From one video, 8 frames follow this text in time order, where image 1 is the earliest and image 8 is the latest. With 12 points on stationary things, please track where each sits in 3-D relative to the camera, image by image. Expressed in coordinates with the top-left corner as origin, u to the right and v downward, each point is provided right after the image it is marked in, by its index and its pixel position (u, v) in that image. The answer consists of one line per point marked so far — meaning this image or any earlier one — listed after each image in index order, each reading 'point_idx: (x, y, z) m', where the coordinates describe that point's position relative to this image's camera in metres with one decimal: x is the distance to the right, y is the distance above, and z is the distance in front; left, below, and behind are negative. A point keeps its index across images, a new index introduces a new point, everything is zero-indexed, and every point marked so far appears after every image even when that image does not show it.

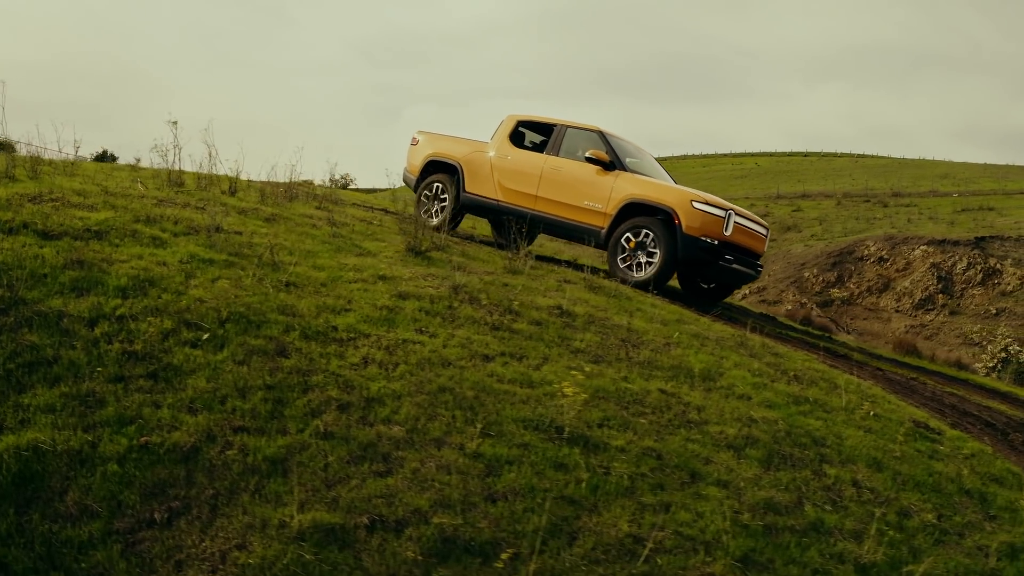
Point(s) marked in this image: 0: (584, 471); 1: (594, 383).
0: (+0.4, -1.3, +3.2) m
1: (+0.6, -0.8, +3.9) m
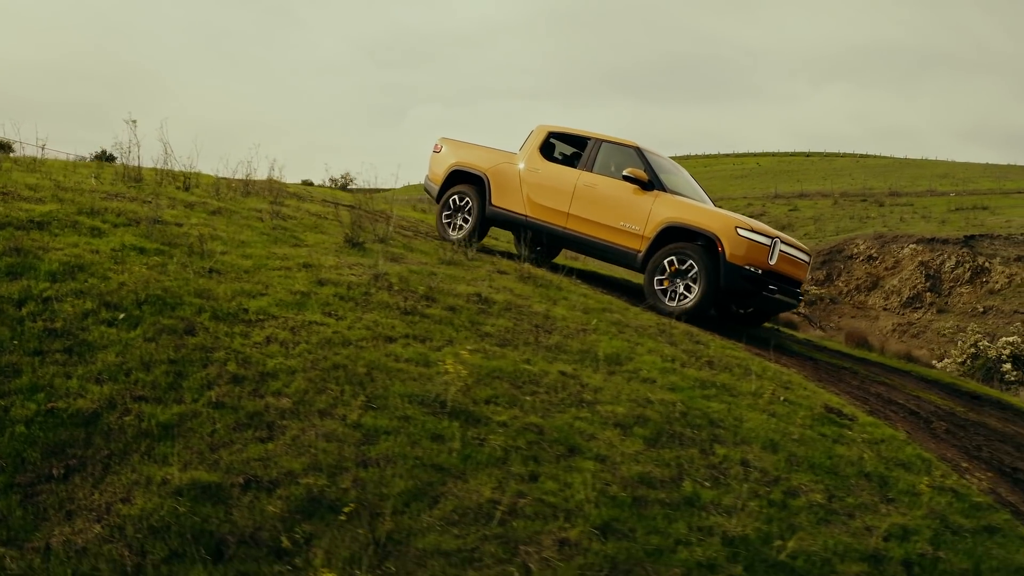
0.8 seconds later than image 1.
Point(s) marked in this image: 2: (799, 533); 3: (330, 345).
0: (-0.5, -1.1, +3.5) m
1: (-0.2, -0.7, +4.1) m
2: (+2.3, -2.0, +3.7) m
3: (-1.7, -0.5, +3.9) m
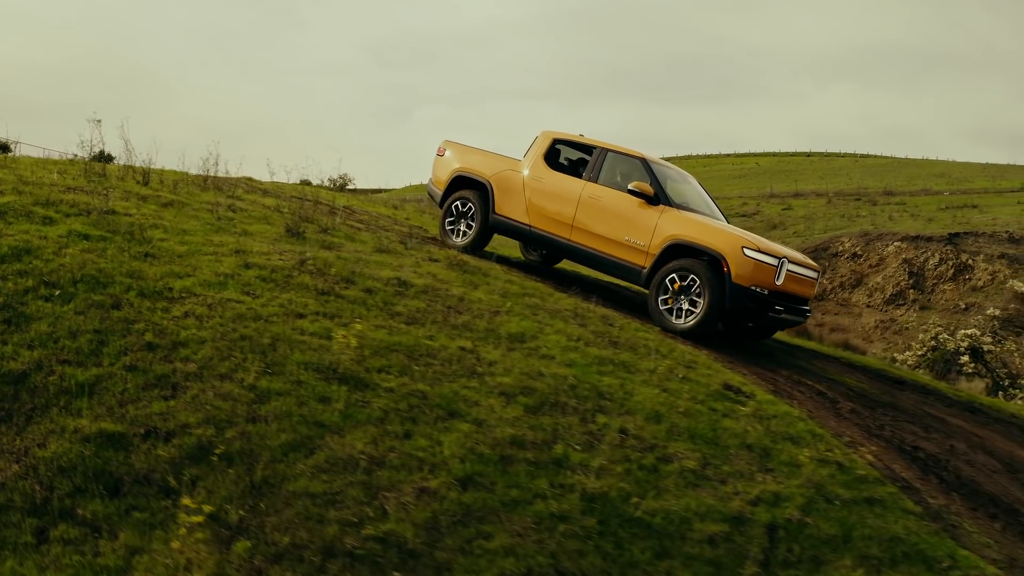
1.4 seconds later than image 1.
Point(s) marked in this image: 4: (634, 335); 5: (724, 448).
0: (-1.5, -0.9, +3.9) m
1: (-1.2, -0.5, +4.5) m
2: (+1.3, -1.8, +4.0) m
3: (-2.7, -0.3, +4.3) m
4: (+1.5, -0.6, +5.8) m
5: (+2.1, -1.6, +4.5) m
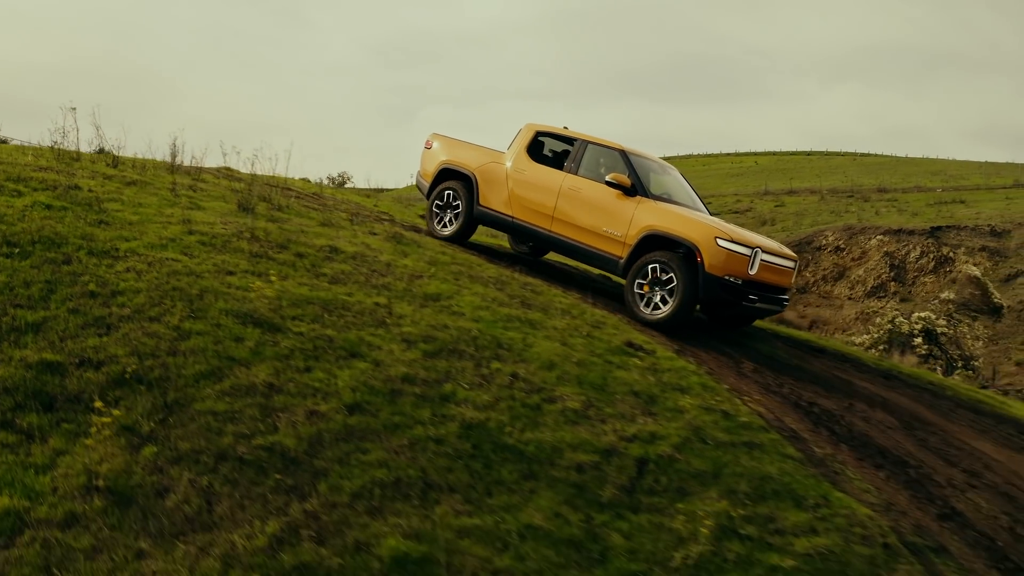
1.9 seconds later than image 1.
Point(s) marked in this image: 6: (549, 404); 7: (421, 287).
0: (-2.5, -0.5, +4.4) m
1: (-2.2, -0.1, +5.1) m
2: (+0.2, -1.4, +4.4) m
3: (-3.7, +0.2, +4.9) m
4: (+0.5, -0.2, +6.2) m
5: (+1.1, -1.2, +5.0) m
6: (+0.4, -1.2, +4.7) m
7: (-1.2, 0.0, +5.7) m
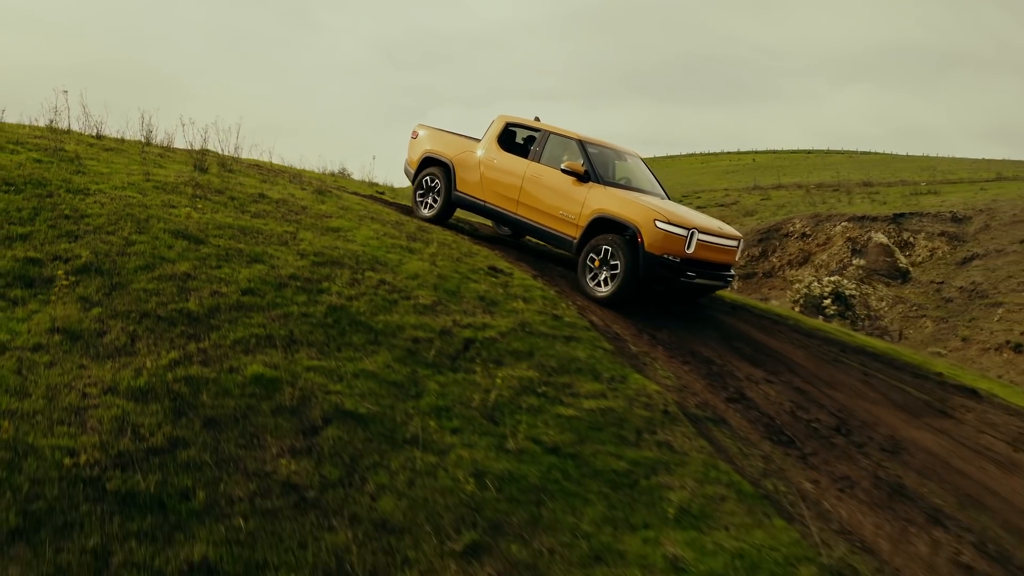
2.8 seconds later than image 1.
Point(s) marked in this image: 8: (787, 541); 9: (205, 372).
0: (-4.4, +0.5, +6.0) m
1: (-4.1, +1.0, +6.6) m
2: (-1.6, -0.3, +5.9) m
3: (-5.5, +1.2, +6.5) m
4: (-1.3, +0.8, +7.7) m
5: (-0.8, -0.1, +6.4) m
6: (-1.5, -0.2, +6.1) m
7: (-3.0, +1.0, +7.2) m
8: (+3.0, -2.8, +5.2) m
9: (-3.4, -0.9, +5.1) m
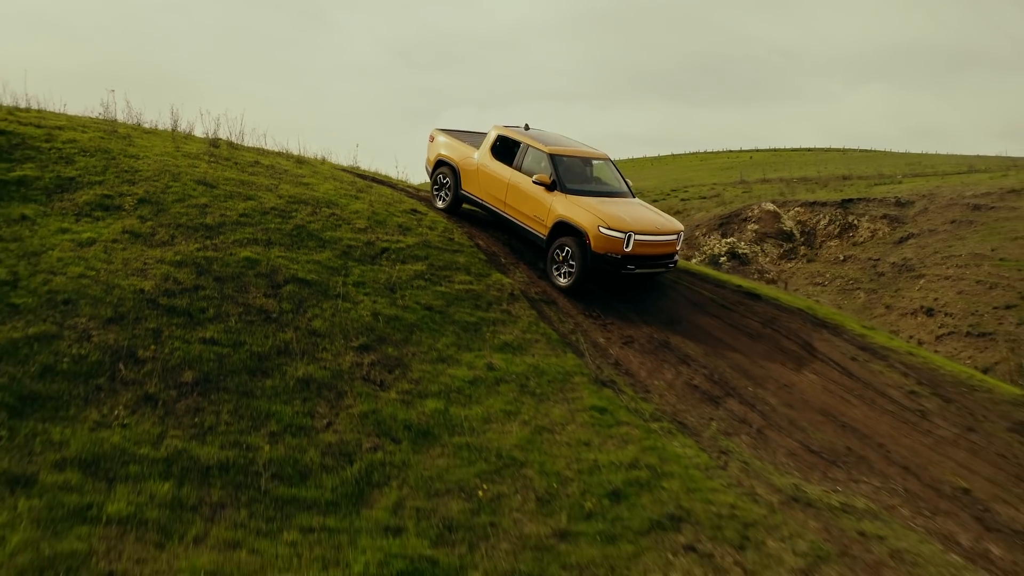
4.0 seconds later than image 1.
0: (-6.3, +2.0, +9.2) m
1: (-6.0, +2.4, +9.8) m
2: (-3.6, +1.2, +9.0) m
3: (-7.5, +2.7, +9.8) m
4: (-3.2, +2.3, +10.8) m
5: (-2.7, +1.3, +9.5) m
6: (-3.4, +1.3, +9.2) m
7: (-4.9, +2.5, +10.4) m
8: (+1.0, -1.3, +8.1) m
9: (-5.4, +0.6, +8.3) m
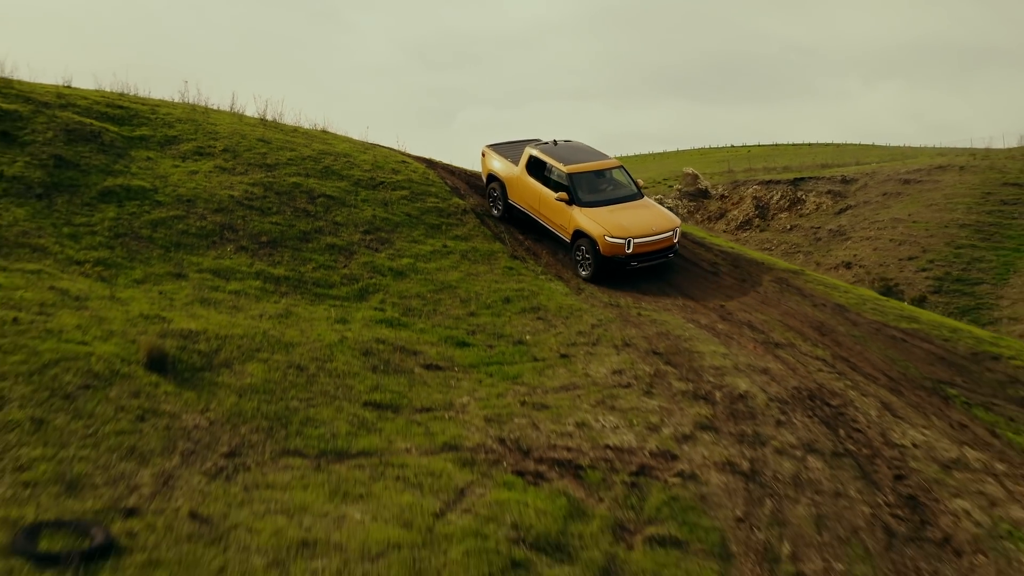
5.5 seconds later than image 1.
0: (-7.7, +4.5, +13.9) m
1: (-7.3, +4.9, +14.5) m
2: (-4.9, +3.7, +13.6) m
3: (-8.8, +5.2, +14.5) m
4: (-4.5, +4.8, +15.4) m
5: (-4.1, +3.8, +14.0) m
6: (-4.8, +3.8, +13.8) m
7: (-6.2, +5.0, +15.0) m
8: (-0.5, +1.2, +12.5) m
9: (-6.8, +3.1, +12.9) m
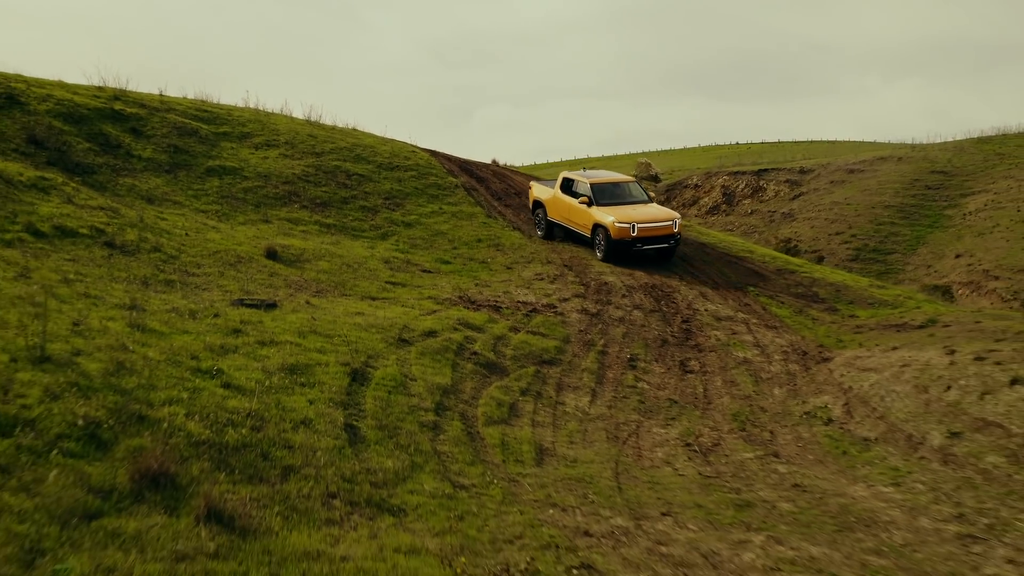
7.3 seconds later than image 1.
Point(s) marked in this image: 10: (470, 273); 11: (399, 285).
0: (-8.6, +6.6, +19.4) m
1: (-8.2, +7.0, +20.0) m
2: (-5.9, +5.7, +19.0) m
3: (-9.7, +7.3, +20.1) m
4: (-5.3, +6.8, +20.8) m
5: (-5.0, +5.9, +19.4) m
6: (-5.7, +5.8, +19.2) m
7: (-7.0, +7.0, +20.5) m
8: (-1.4, +3.2, +17.8) m
9: (-7.8, +5.2, +18.4) m
10: (-1.3, +0.5, +13.6) m
11: (-3.1, +0.1, +12.3) m
